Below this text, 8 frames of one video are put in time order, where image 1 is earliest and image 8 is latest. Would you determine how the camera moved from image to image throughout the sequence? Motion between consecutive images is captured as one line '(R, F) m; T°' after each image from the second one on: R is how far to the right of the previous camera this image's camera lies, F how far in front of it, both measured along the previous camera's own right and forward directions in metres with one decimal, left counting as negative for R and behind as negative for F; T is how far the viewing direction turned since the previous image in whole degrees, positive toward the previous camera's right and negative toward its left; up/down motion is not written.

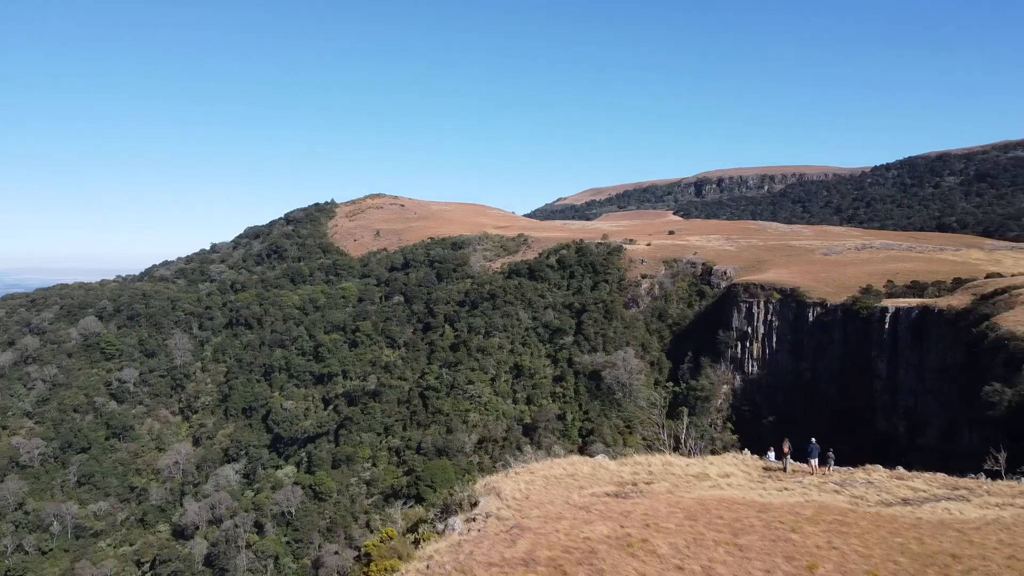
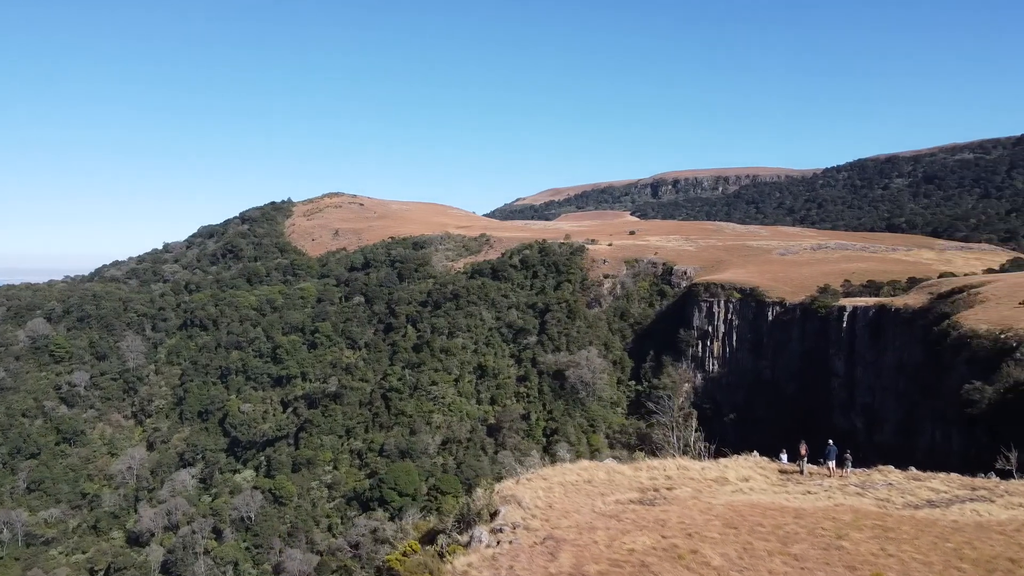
(-0.6, +0.3) m; +3°
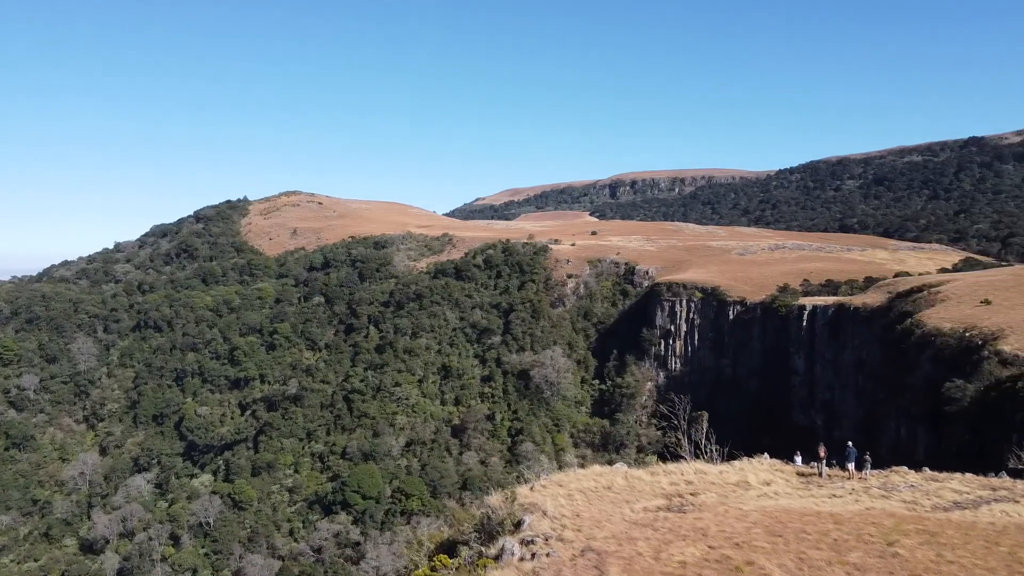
(-0.7, +0.3) m; +3°
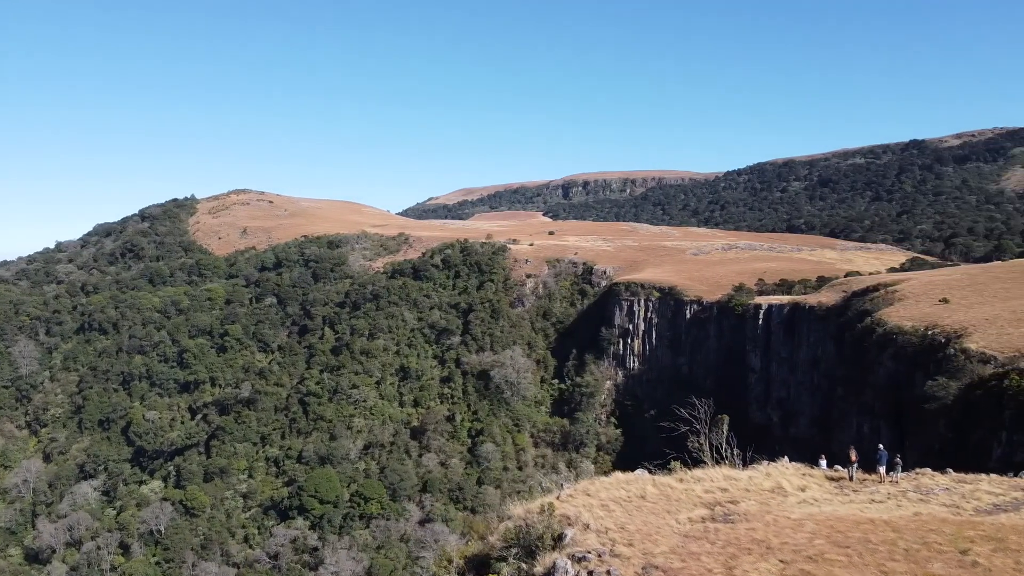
(-0.9, +0.4) m; +3°
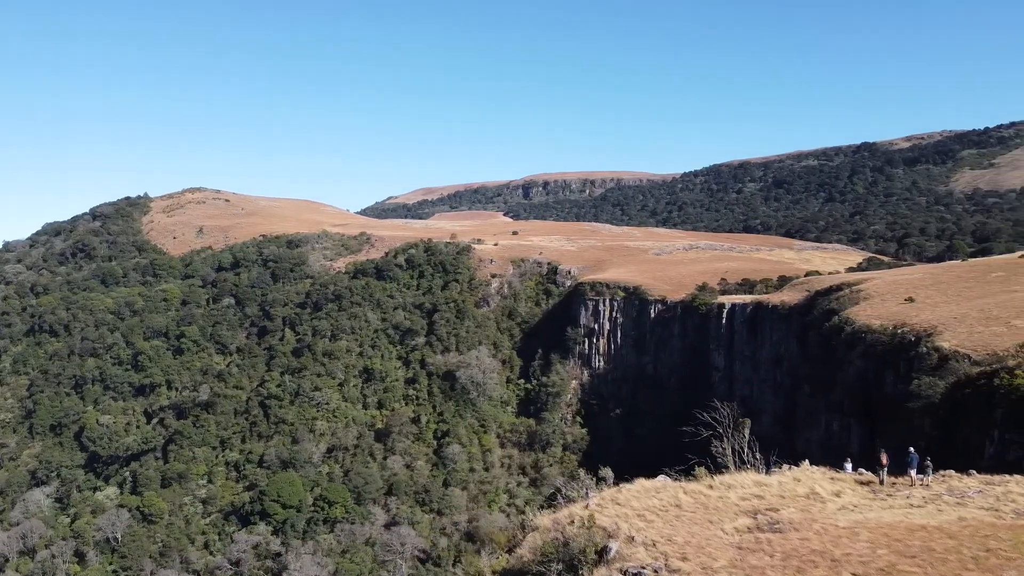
(-0.8, +0.3) m; +3°
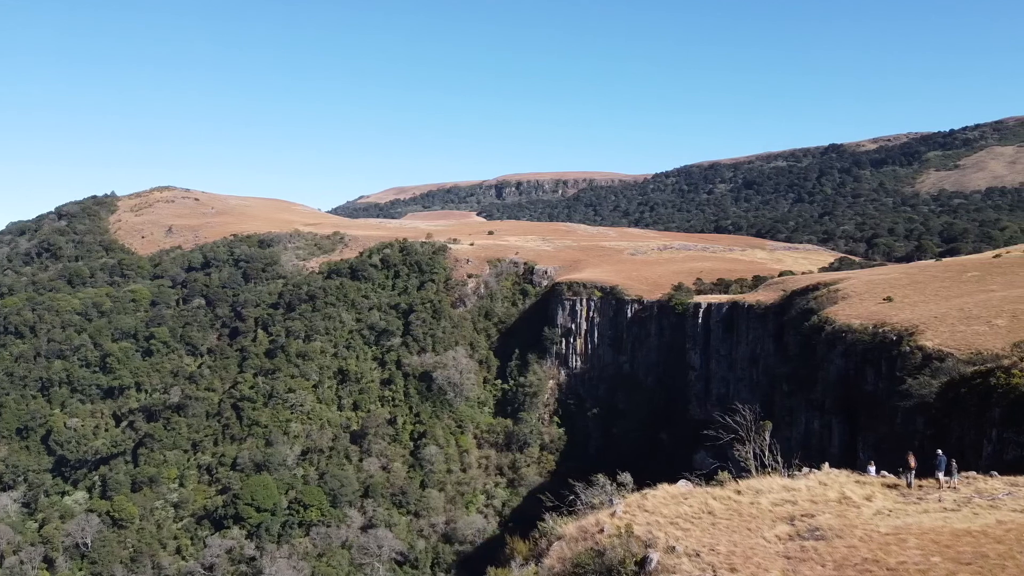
(-0.6, +0.3) m; +2°
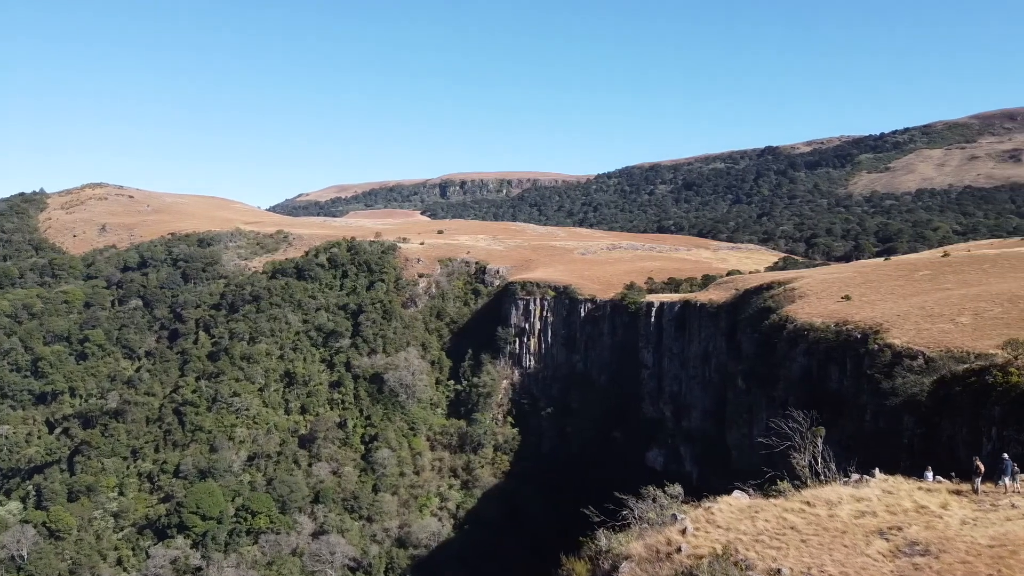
(-1.4, +0.6) m; +4°
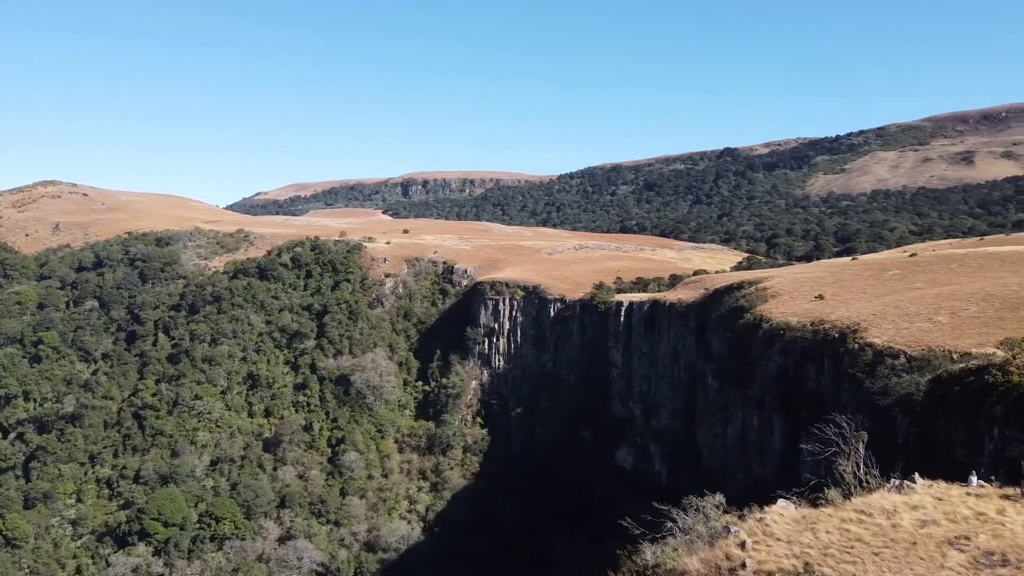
(-1.0, +0.4) m; +3°
